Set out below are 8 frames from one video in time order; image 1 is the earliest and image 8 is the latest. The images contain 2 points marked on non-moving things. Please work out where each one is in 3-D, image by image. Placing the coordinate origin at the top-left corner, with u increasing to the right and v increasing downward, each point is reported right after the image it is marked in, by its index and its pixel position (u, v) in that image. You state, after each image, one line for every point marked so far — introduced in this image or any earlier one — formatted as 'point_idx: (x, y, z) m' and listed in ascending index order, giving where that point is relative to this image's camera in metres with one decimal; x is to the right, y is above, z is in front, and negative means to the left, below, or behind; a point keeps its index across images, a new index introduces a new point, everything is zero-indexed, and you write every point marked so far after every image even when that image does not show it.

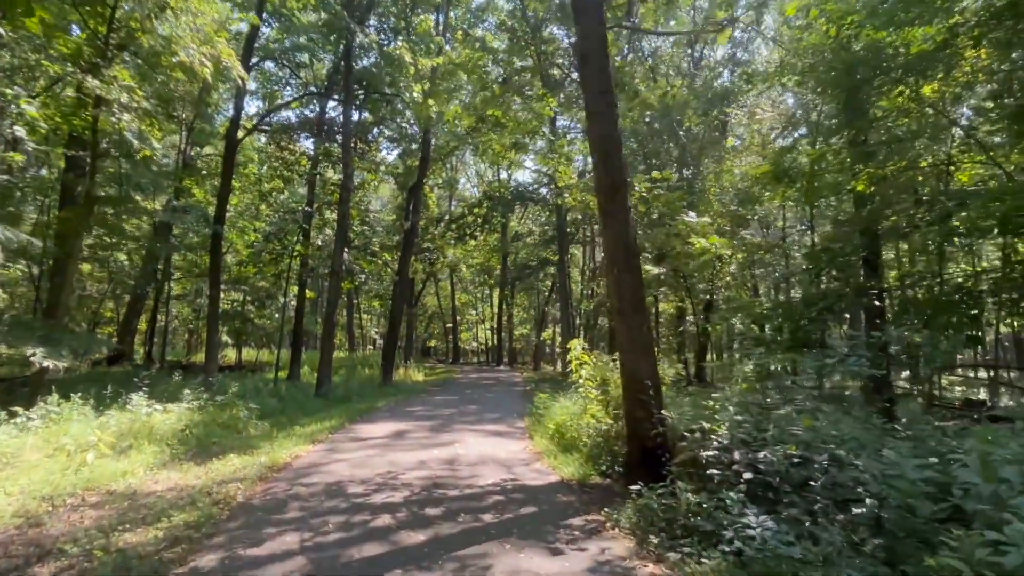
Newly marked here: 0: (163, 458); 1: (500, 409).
0: (-4.8, -2.4, +8.5) m
1: (-0.3, -2.8, +14.0) m
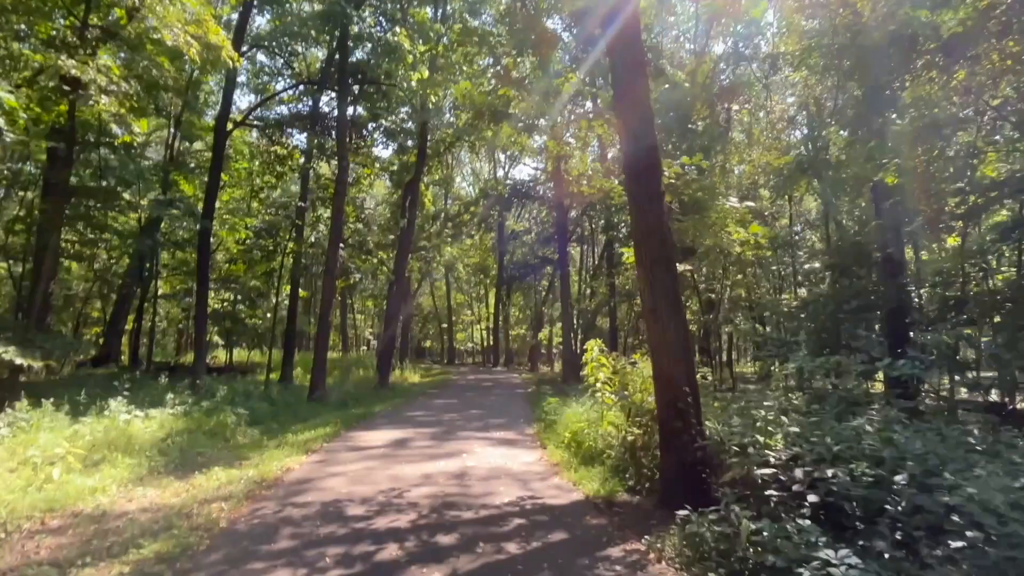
0: (-4.7, -2.3, +7.6) m
1: (-0.2, -2.8, +13.2) m
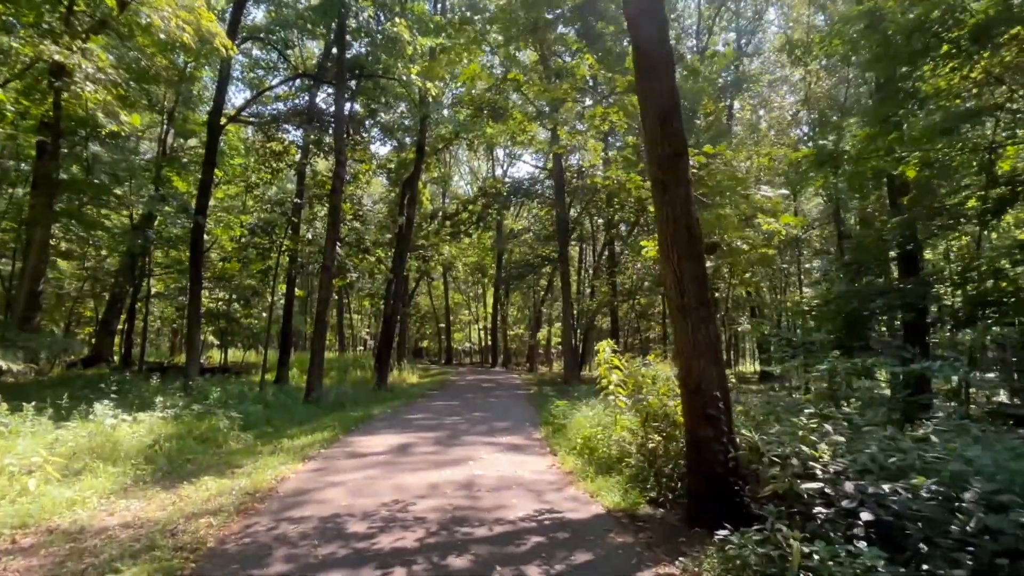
0: (-4.5, -2.3, +7.1) m
1: (-0.1, -2.7, +12.7) m
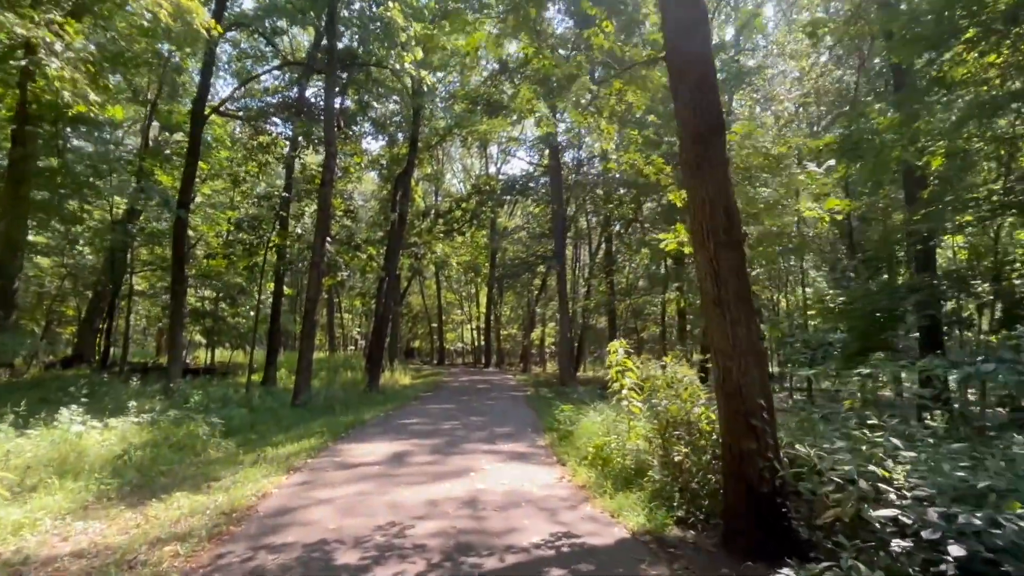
0: (-4.4, -2.2, +6.3) m
1: (-0.1, -2.7, +12.0) m
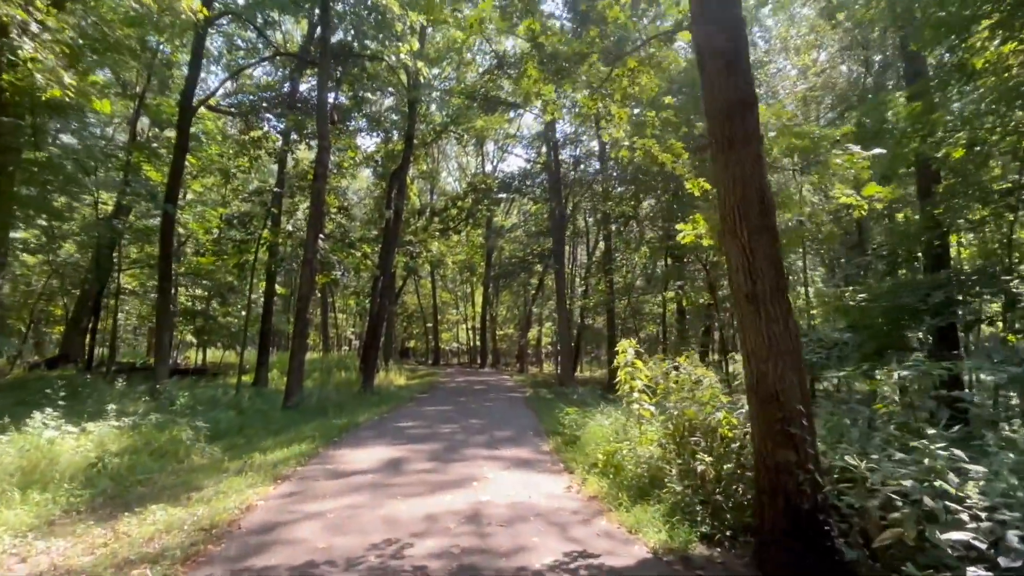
0: (-4.4, -2.1, +5.8) m
1: (0.0, -2.6, +11.5) m
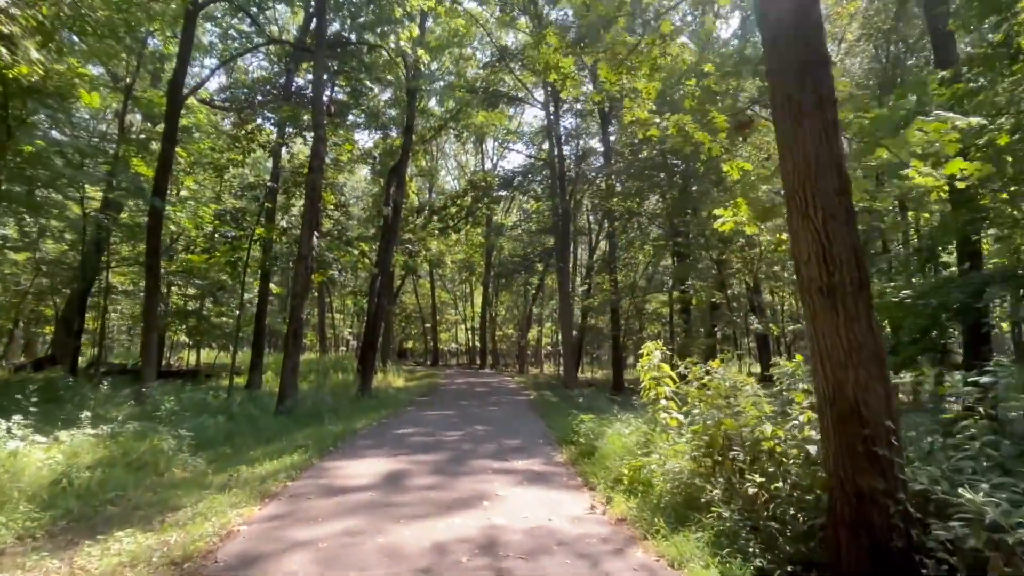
0: (-4.2, -2.1, +5.0) m
1: (+0.1, -2.6, +10.7) m
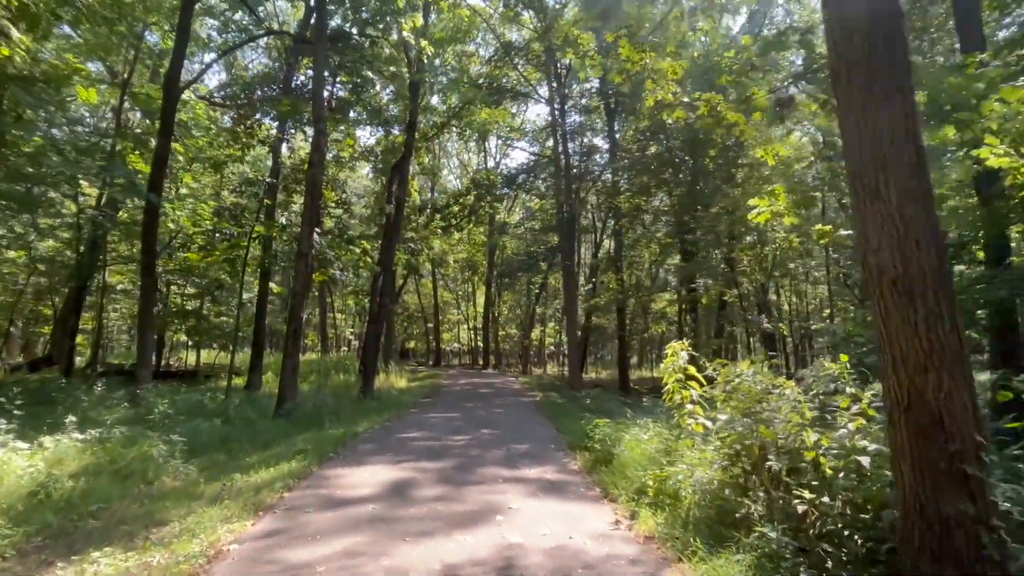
0: (-4.1, -2.0, +4.5) m
1: (+0.3, -2.5, +10.2) m
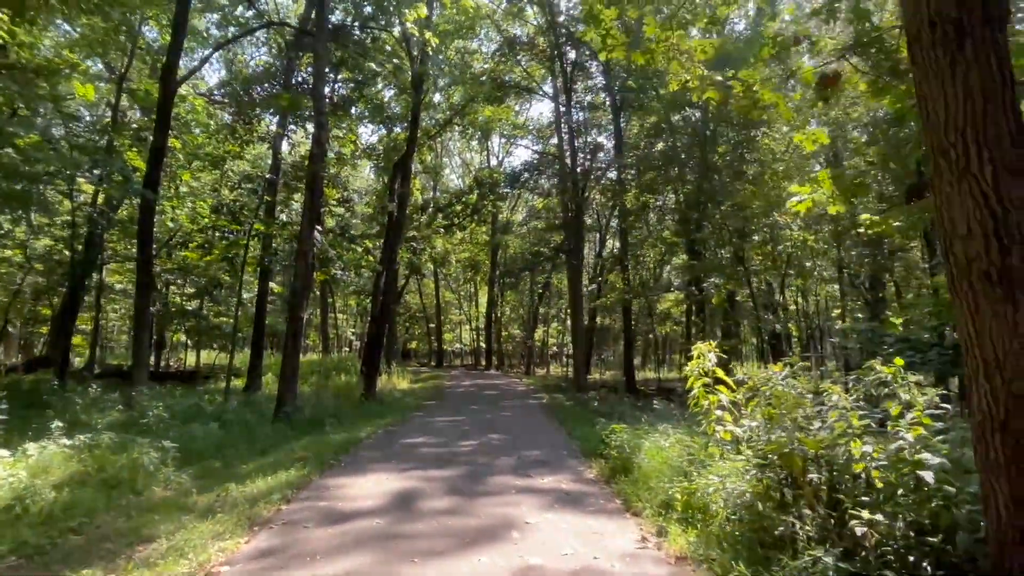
0: (-3.9, -2.0, +4.1) m
1: (+0.4, -2.5, +9.8) m
